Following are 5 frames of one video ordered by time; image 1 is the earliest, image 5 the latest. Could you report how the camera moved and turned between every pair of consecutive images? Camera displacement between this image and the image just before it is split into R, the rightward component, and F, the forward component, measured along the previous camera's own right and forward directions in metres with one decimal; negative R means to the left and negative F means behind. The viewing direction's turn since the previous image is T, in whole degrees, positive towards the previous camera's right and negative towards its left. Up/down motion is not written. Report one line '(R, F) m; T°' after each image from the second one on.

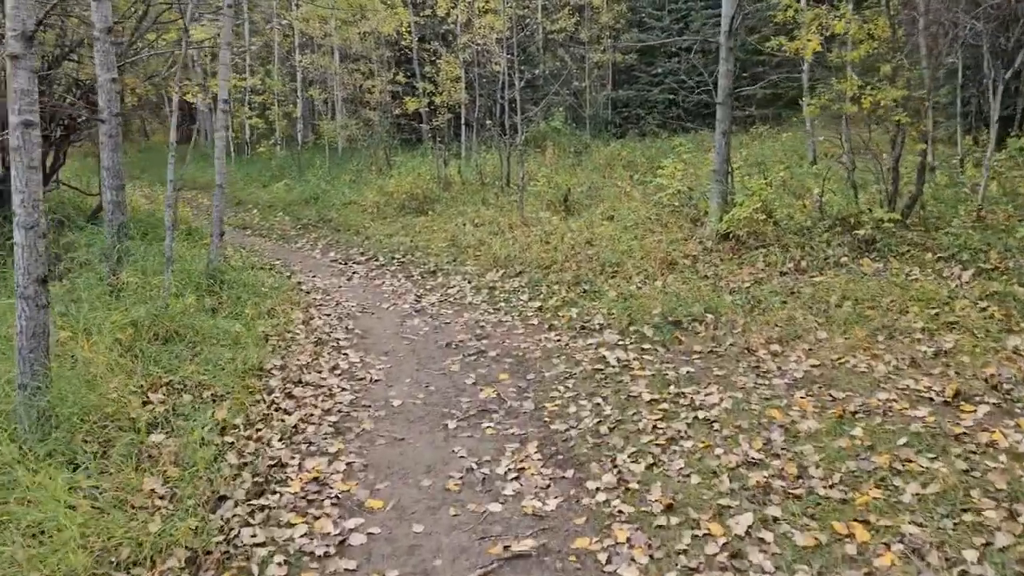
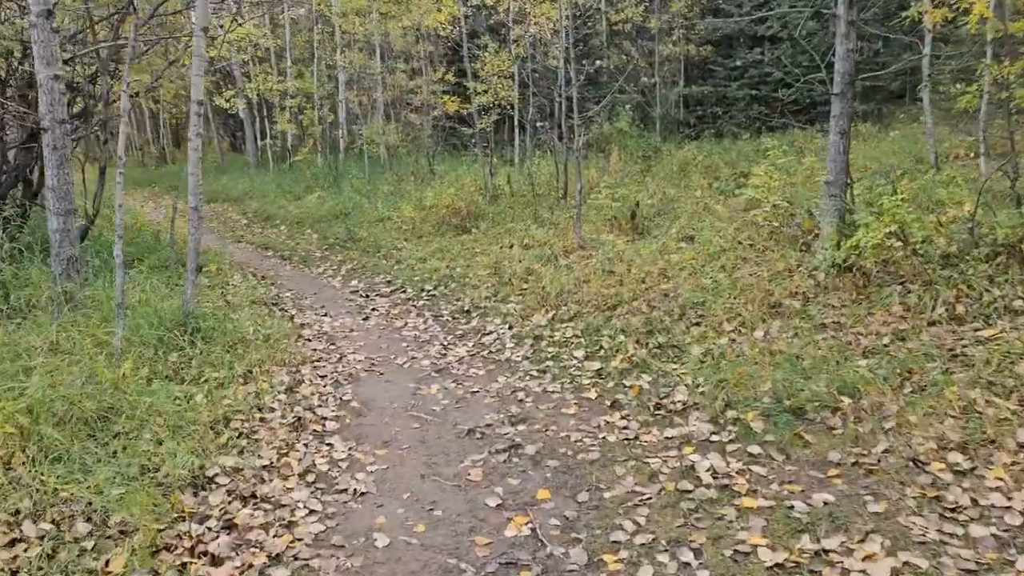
(+0.1, +2.2) m; -5°
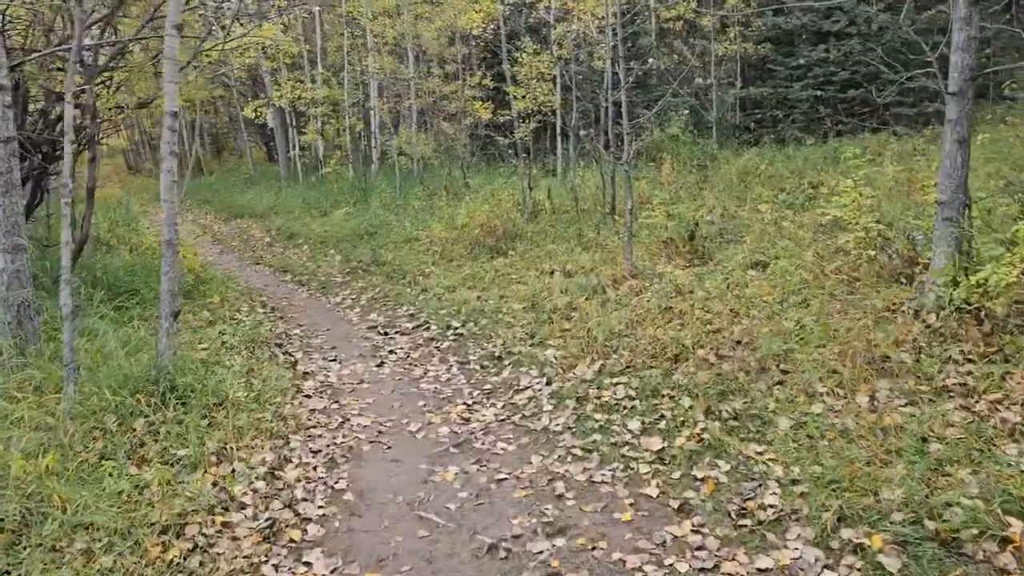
(+0.1, +1.4) m; -3°
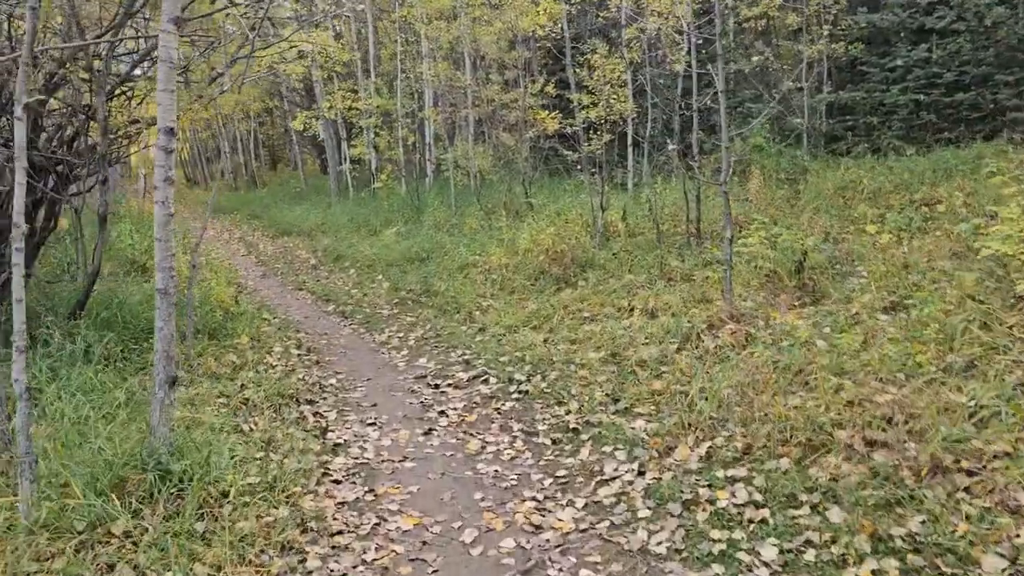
(-0.2, +1.4) m; -4°
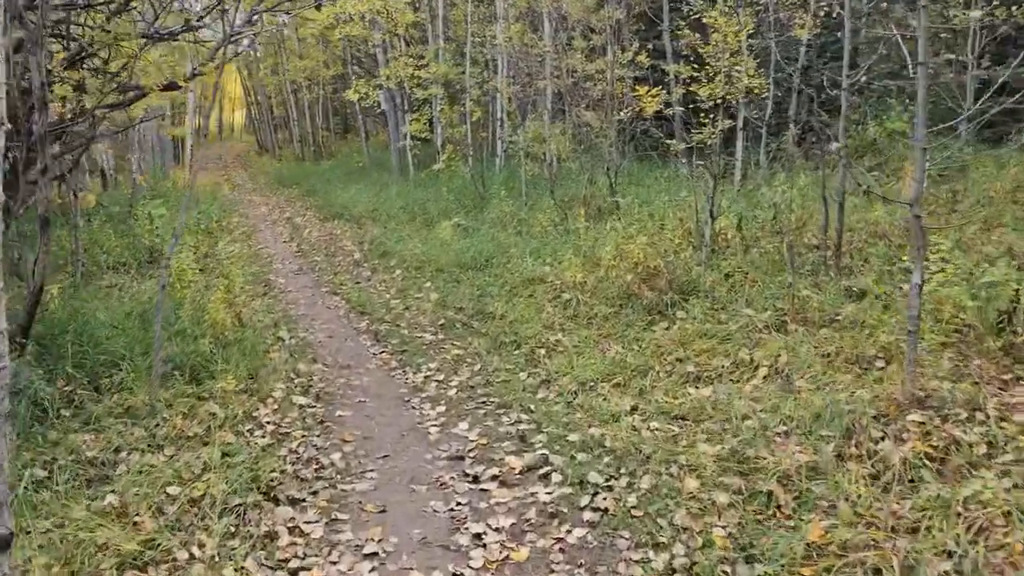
(0.0, +2.3) m; -5°
